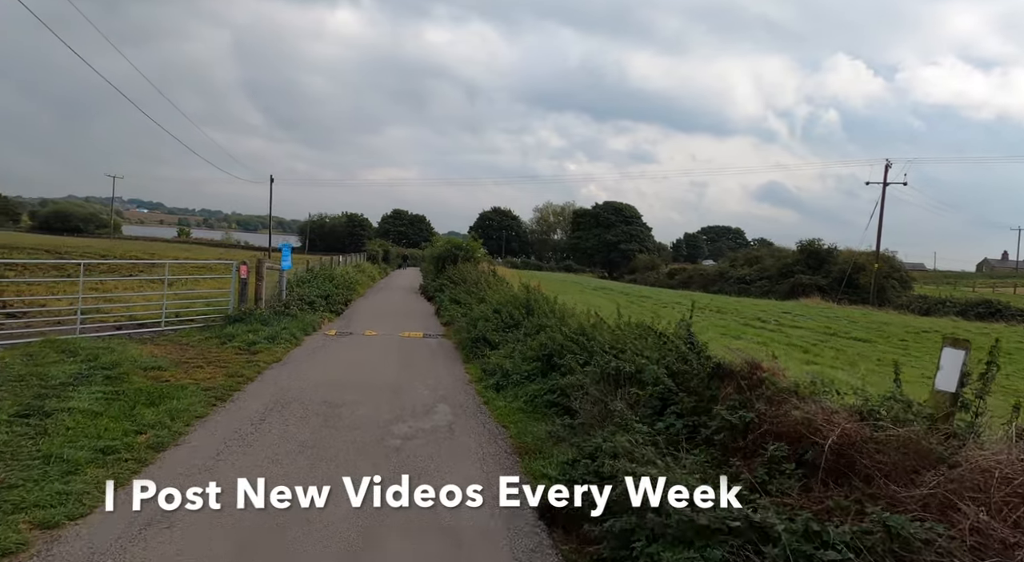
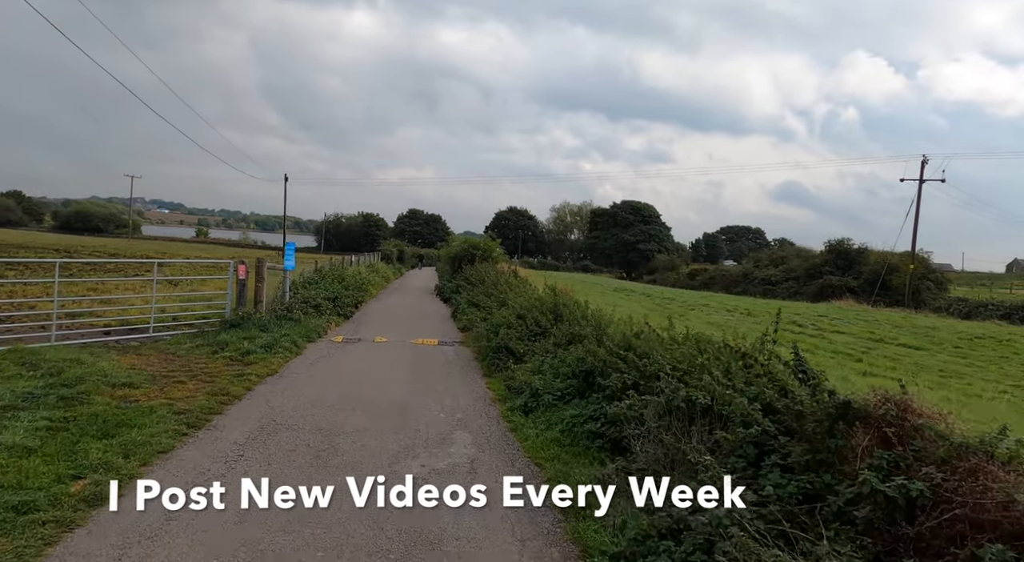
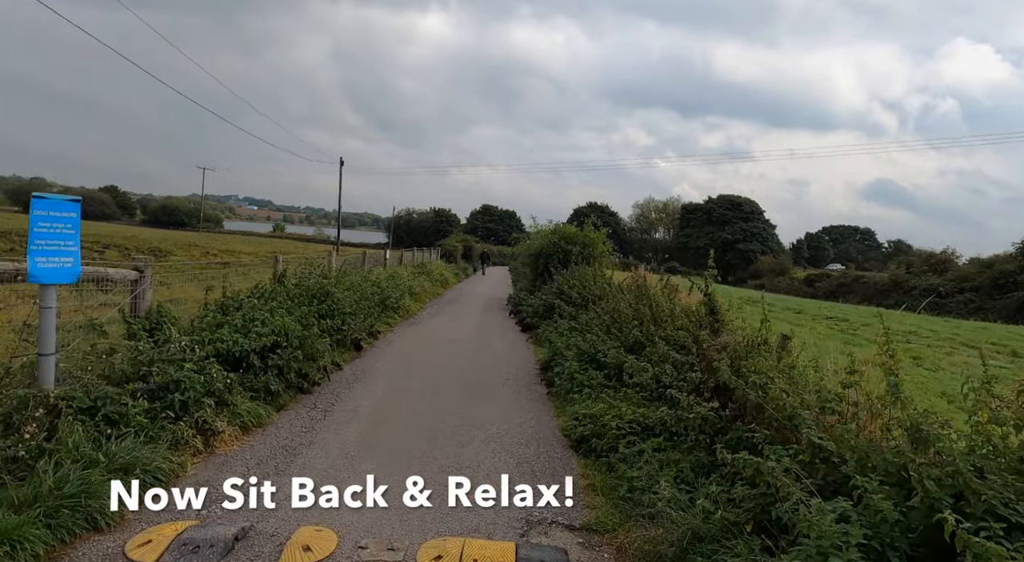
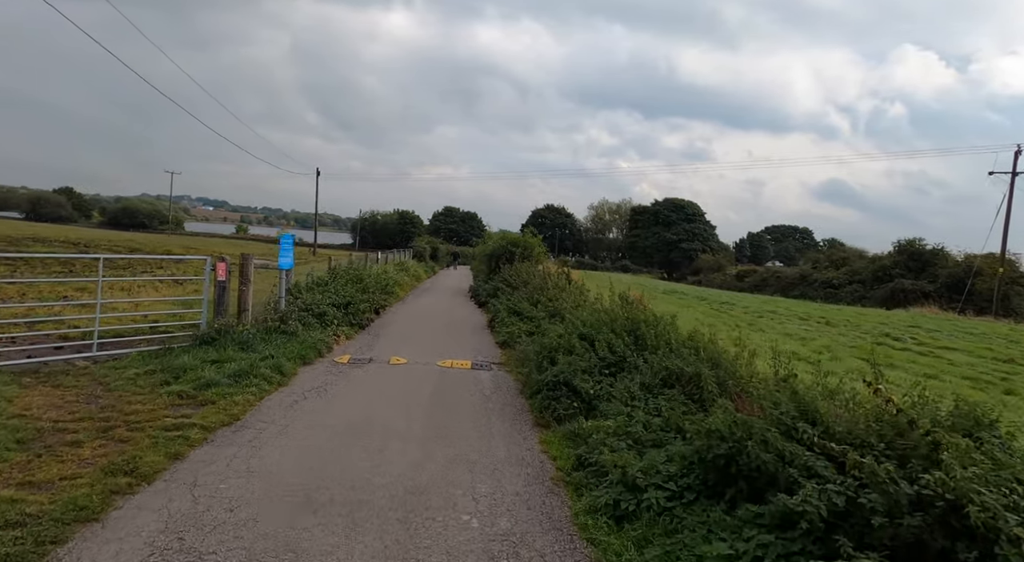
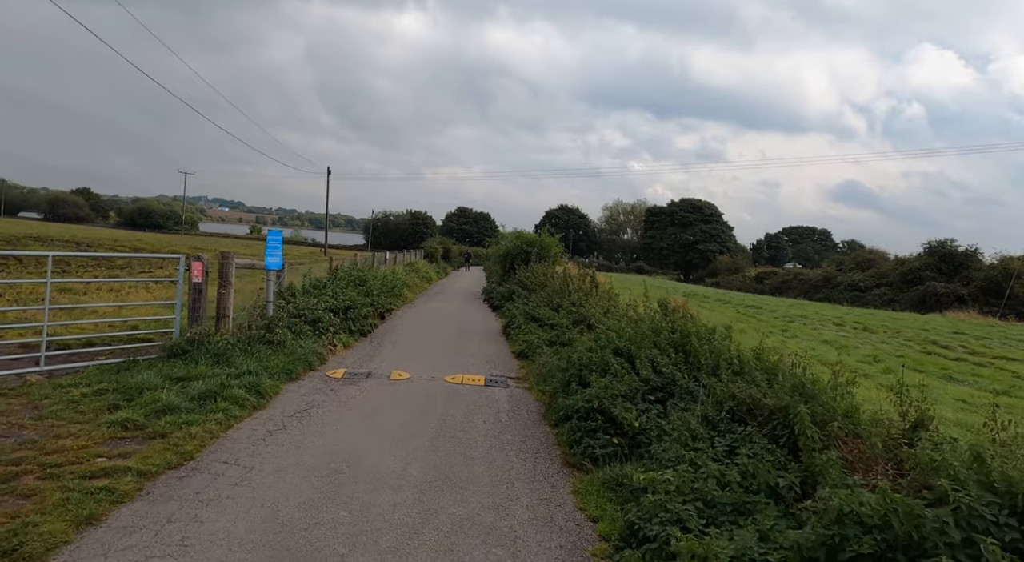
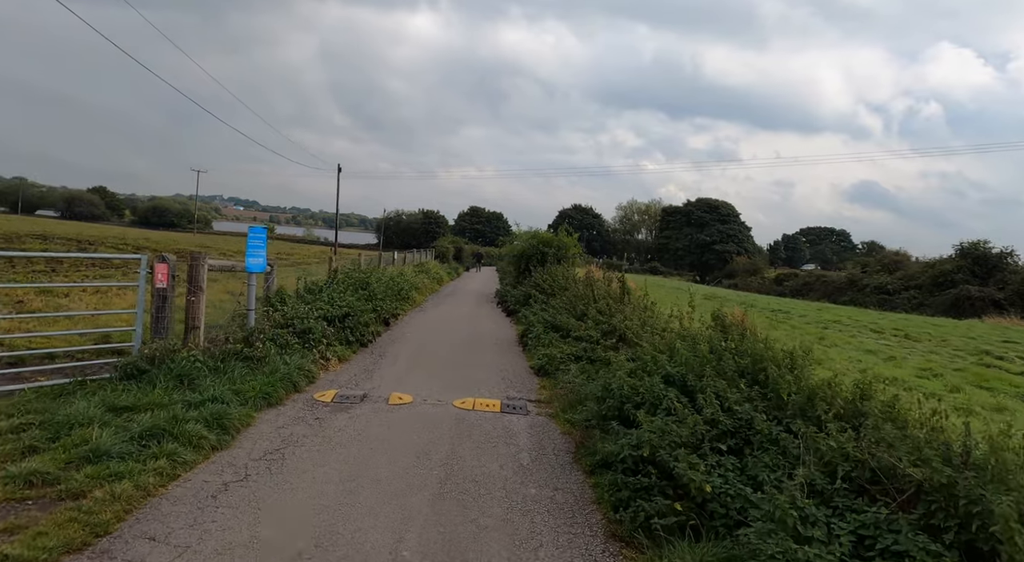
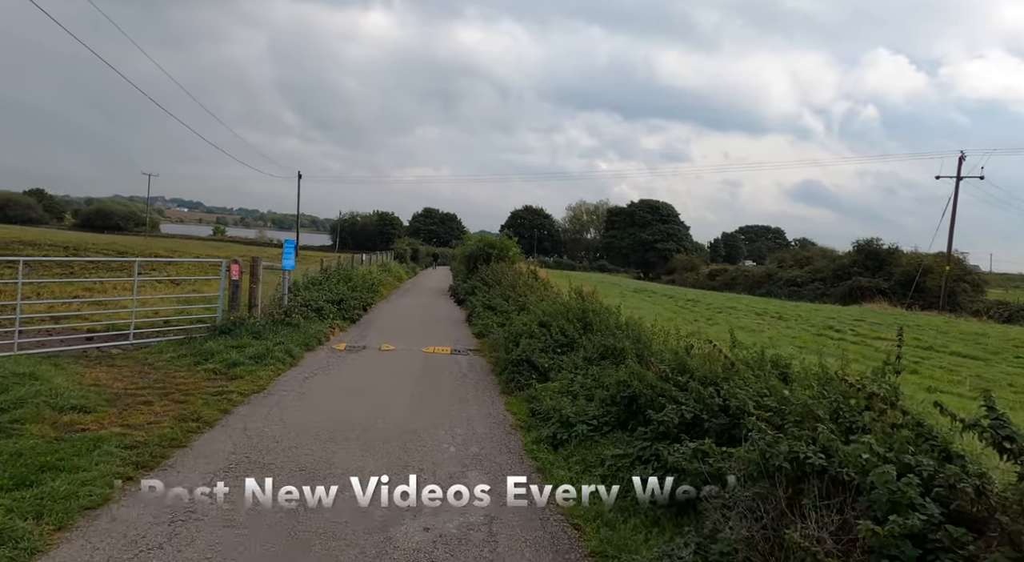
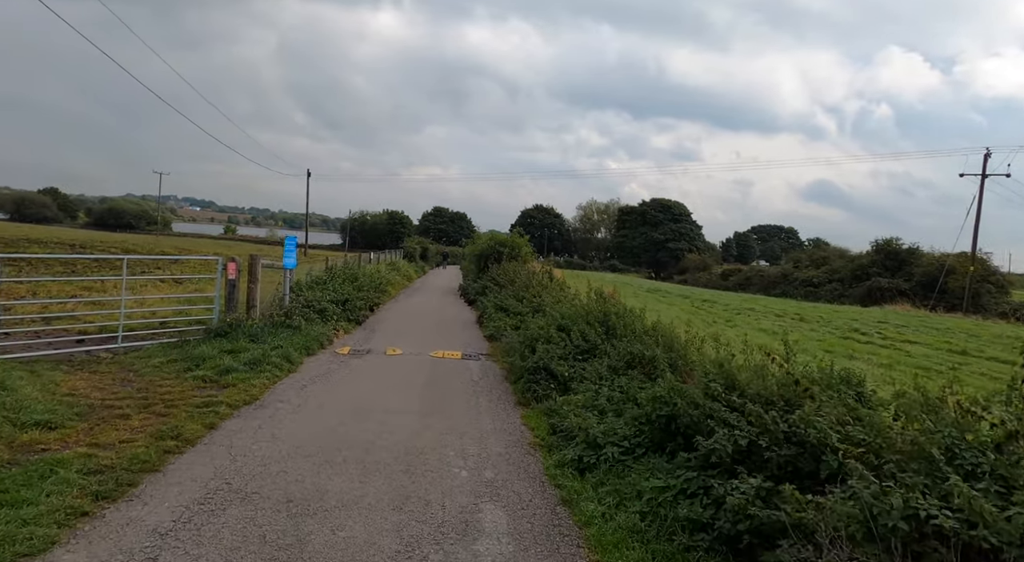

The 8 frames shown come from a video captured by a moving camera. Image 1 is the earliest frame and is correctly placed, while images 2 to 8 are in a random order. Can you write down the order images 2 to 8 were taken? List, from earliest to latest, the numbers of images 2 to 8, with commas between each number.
2, 7, 8, 4, 5, 6, 3
